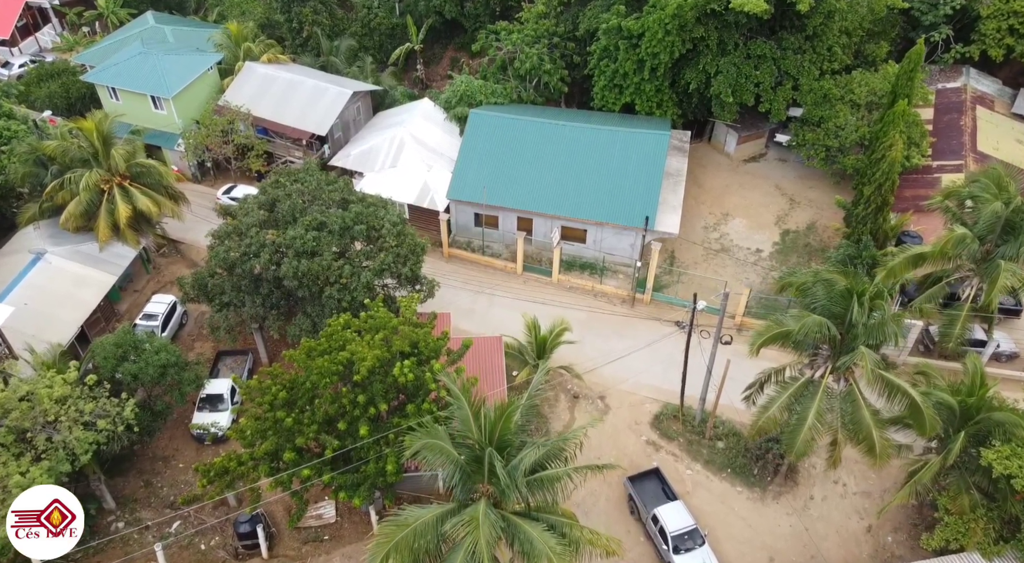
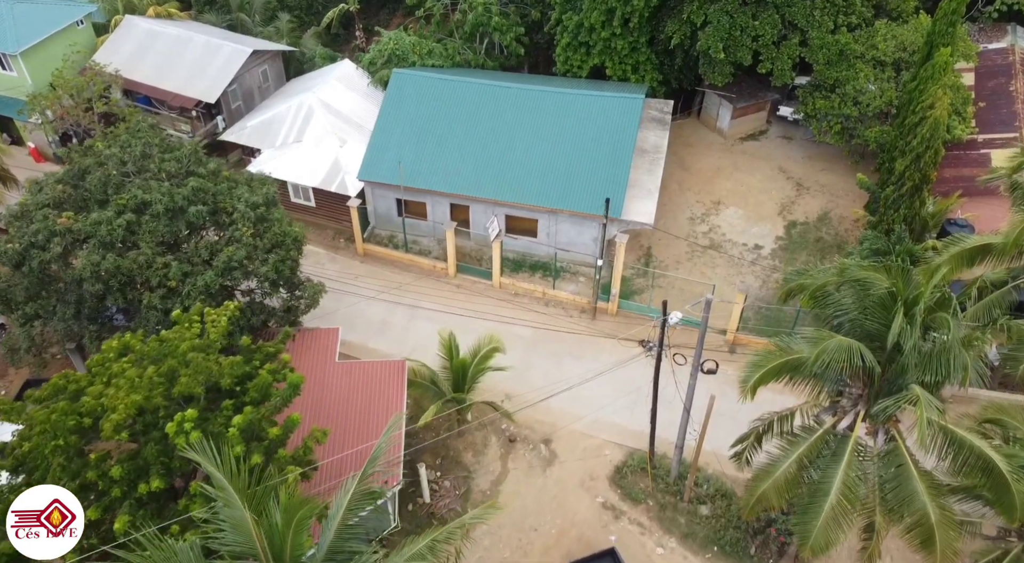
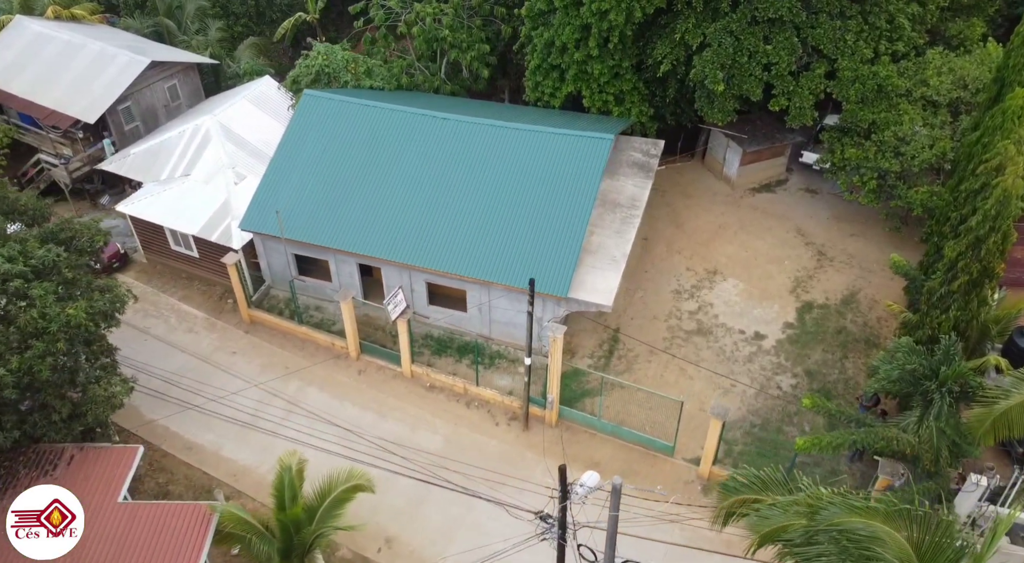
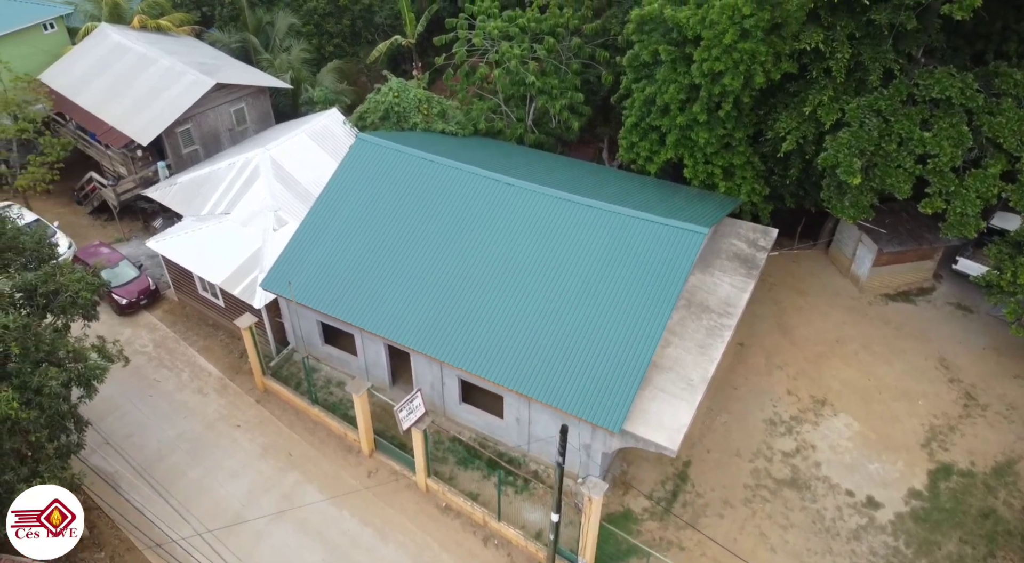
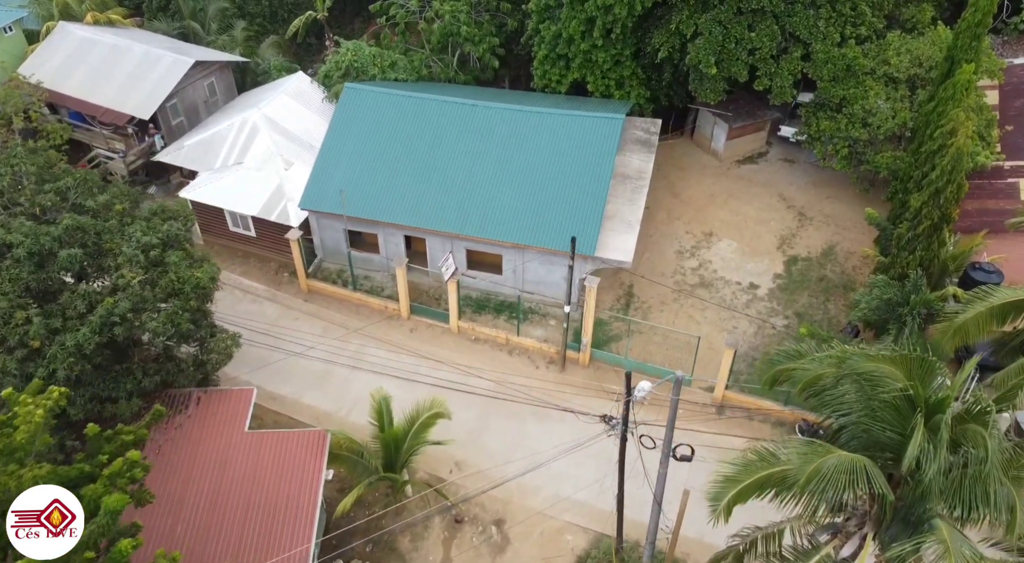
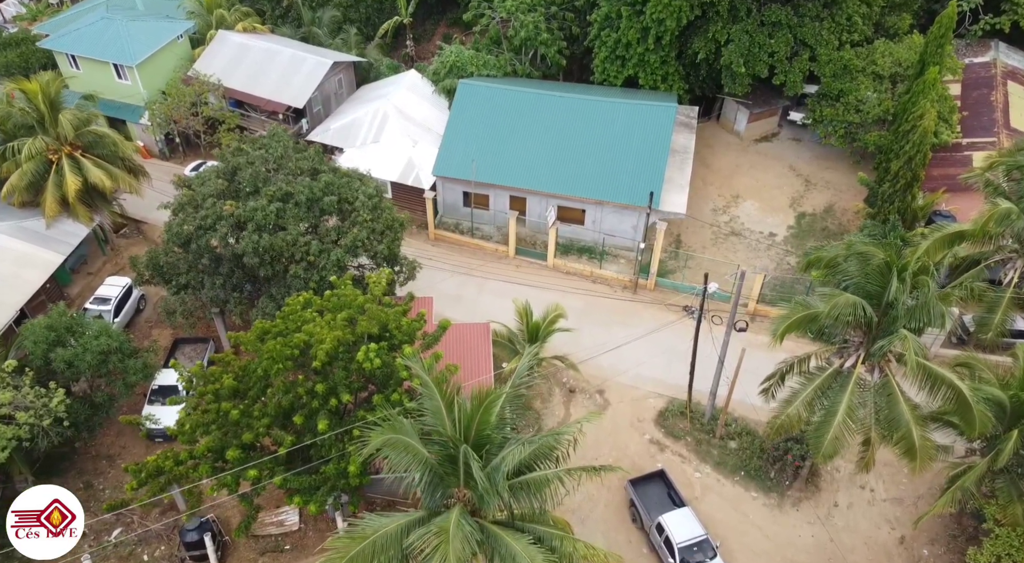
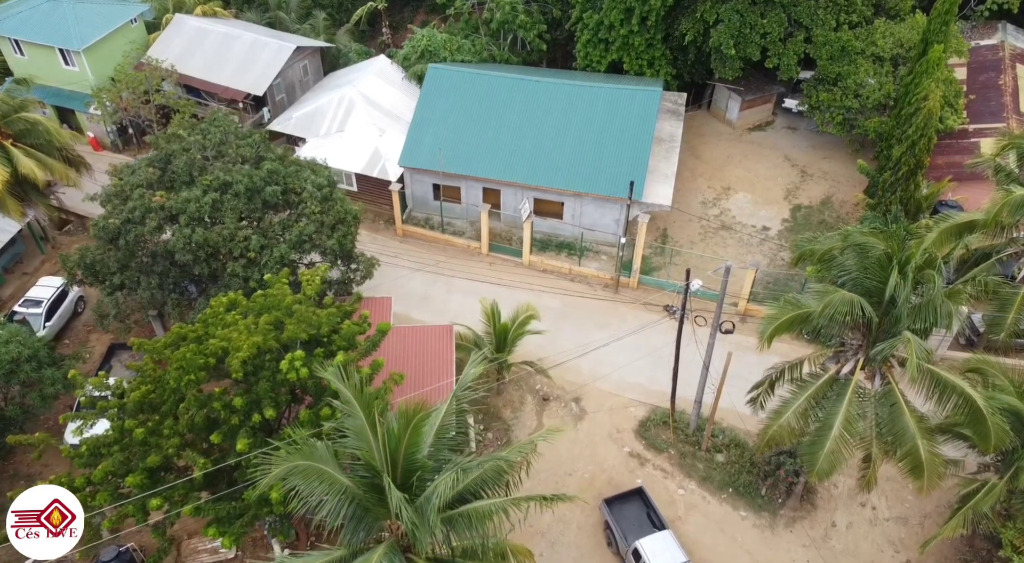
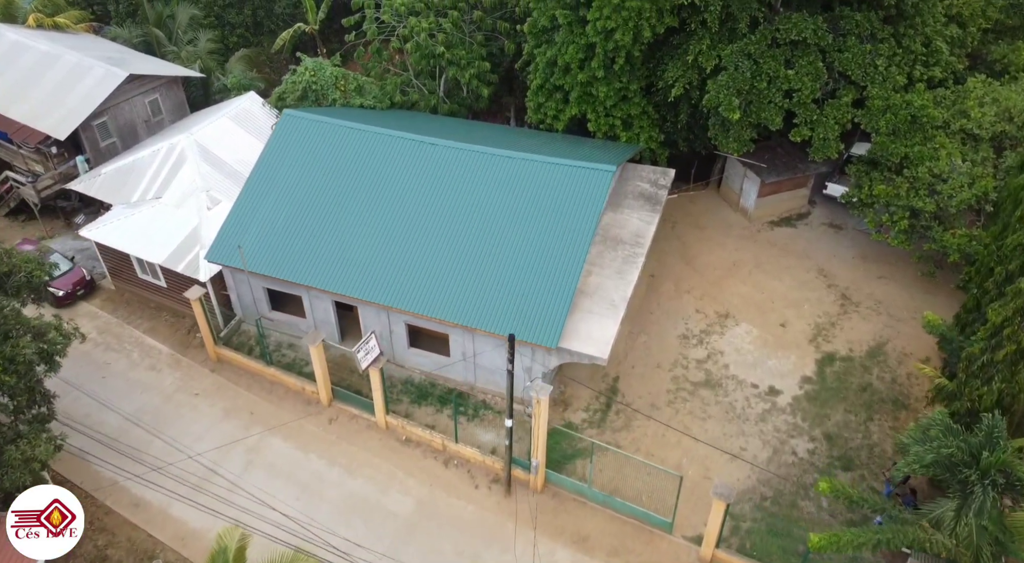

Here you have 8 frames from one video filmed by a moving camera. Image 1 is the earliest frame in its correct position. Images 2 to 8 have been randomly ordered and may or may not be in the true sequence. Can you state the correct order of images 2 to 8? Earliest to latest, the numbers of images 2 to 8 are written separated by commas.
6, 7, 2, 5, 3, 8, 4
